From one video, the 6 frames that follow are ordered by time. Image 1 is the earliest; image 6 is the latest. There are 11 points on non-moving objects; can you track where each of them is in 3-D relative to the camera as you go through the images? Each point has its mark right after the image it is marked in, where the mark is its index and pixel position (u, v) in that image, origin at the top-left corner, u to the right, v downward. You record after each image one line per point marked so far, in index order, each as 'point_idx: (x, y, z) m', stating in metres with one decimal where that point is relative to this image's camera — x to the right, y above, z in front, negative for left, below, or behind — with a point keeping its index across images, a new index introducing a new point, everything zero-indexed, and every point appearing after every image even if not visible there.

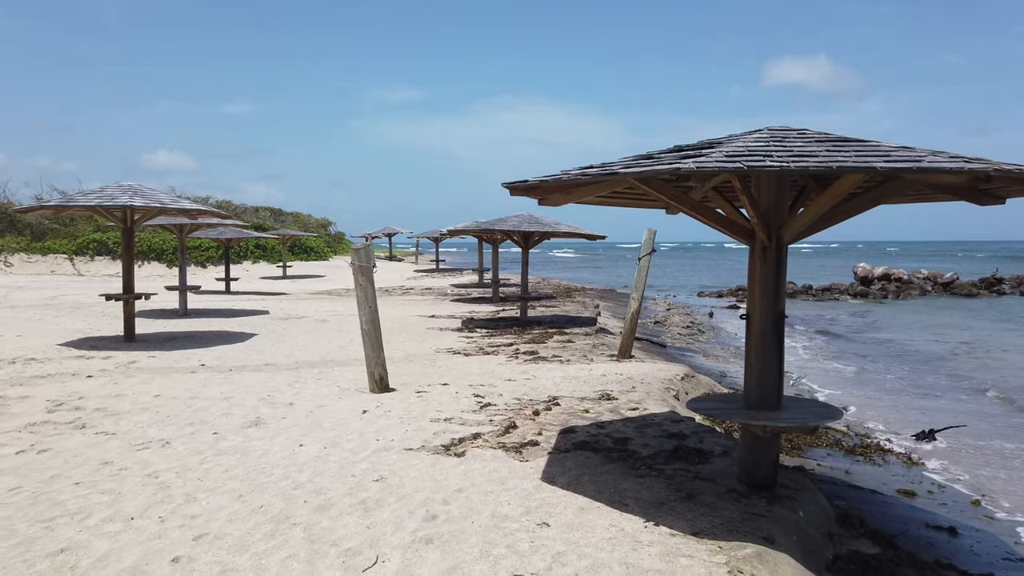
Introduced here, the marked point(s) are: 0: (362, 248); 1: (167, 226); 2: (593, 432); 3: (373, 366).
0: (-1.5, +0.4, +7.7) m
1: (-8.1, +1.4, +17.7) m
2: (+0.6, -1.1, +5.8) m
3: (-1.4, -0.8, +7.9) m
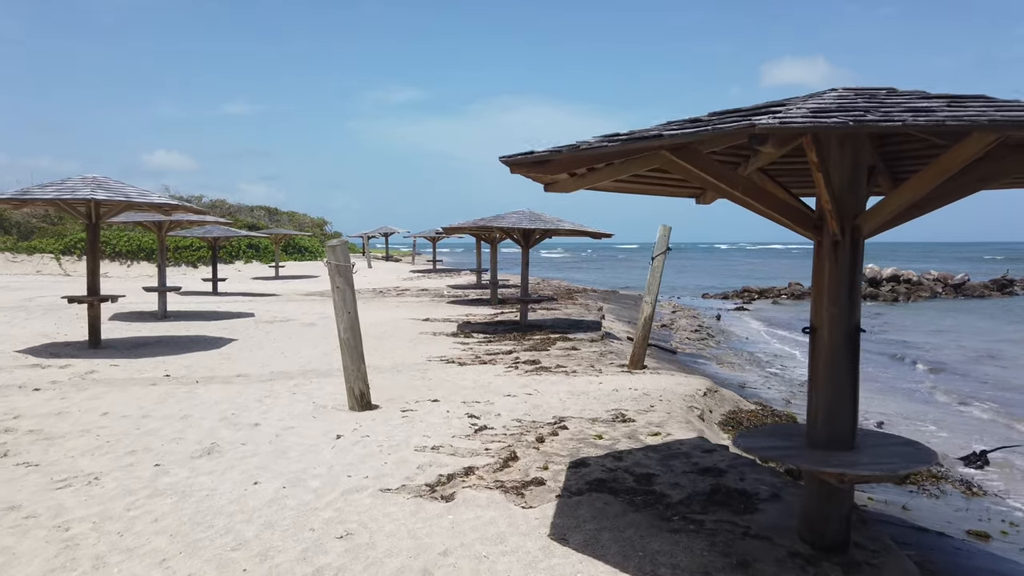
0: (-1.5, +0.4, +6.7) m
1: (-8.1, +1.4, +16.7) m
2: (+0.6, -1.1, +4.8) m
3: (-1.5, -0.9, +6.9) m
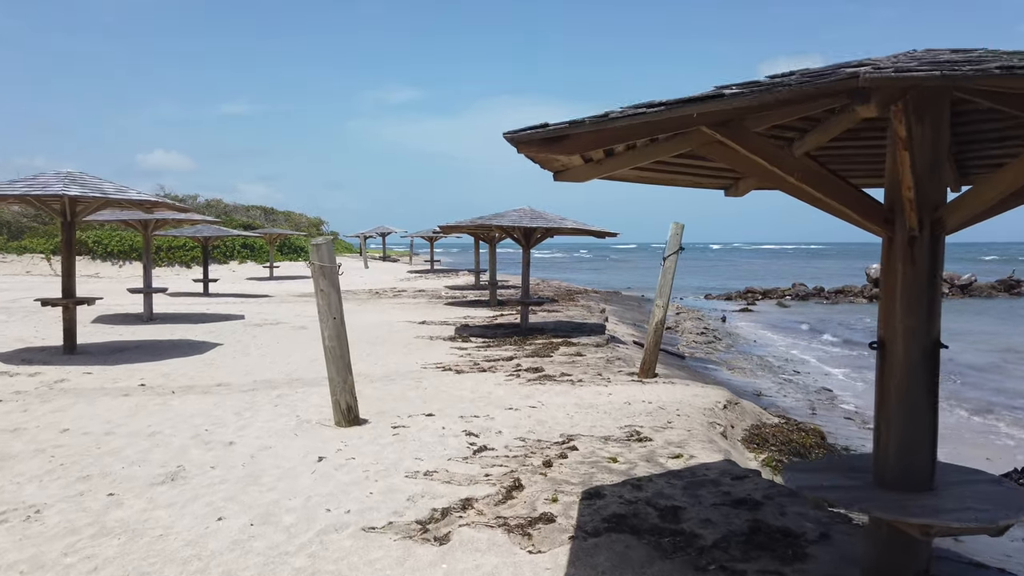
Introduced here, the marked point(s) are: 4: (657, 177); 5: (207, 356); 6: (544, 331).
0: (-1.5, +0.4, +6.0) m
1: (-8.1, +1.4, +16.1) m
2: (+0.6, -1.2, +4.2) m
3: (-1.4, -0.9, +6.2) m
4: (+0.8, +0.6, +4.2) m
5: (-4.2, -0.9, +10.4) m
6: (+0.6, -0.7, +13.2) m
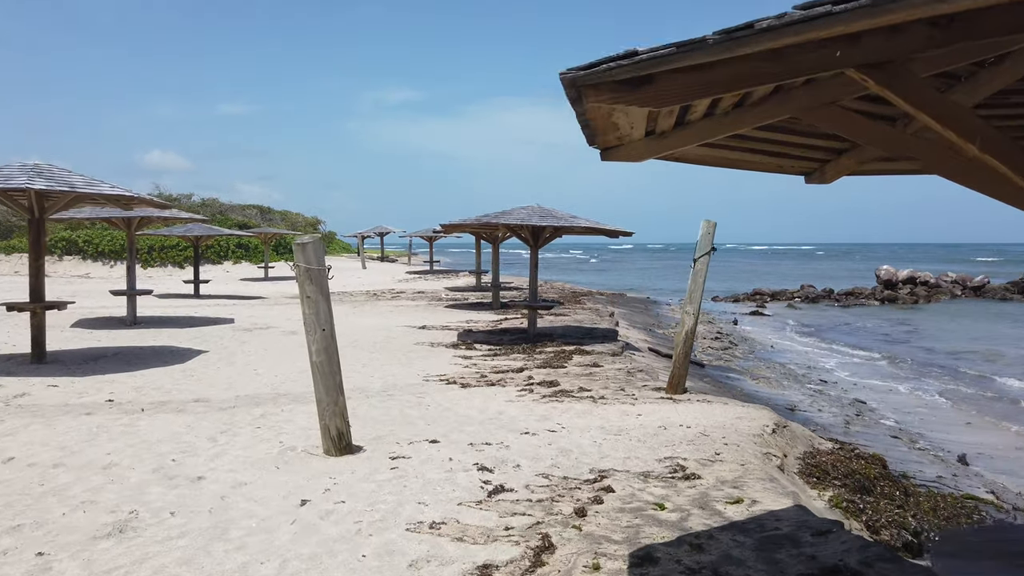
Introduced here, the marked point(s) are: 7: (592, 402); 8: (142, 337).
0: (-1.4, +0.3, +5.2) m
1: (-8.0, +1.3, +15.2) m
2: (+0.8, -1.2, +3.3) m
3: (-1.3, -0.9, +5.3) m
4: (+0.9, +0.6, +3.3) m
5: (-4.1, -1.0, +9.5) m
6: (+0.7, -0.8, +12.3) m
7: (+0.7, -1.0, +6.8) m
8: (-6.4, -0.8, +13.0) m
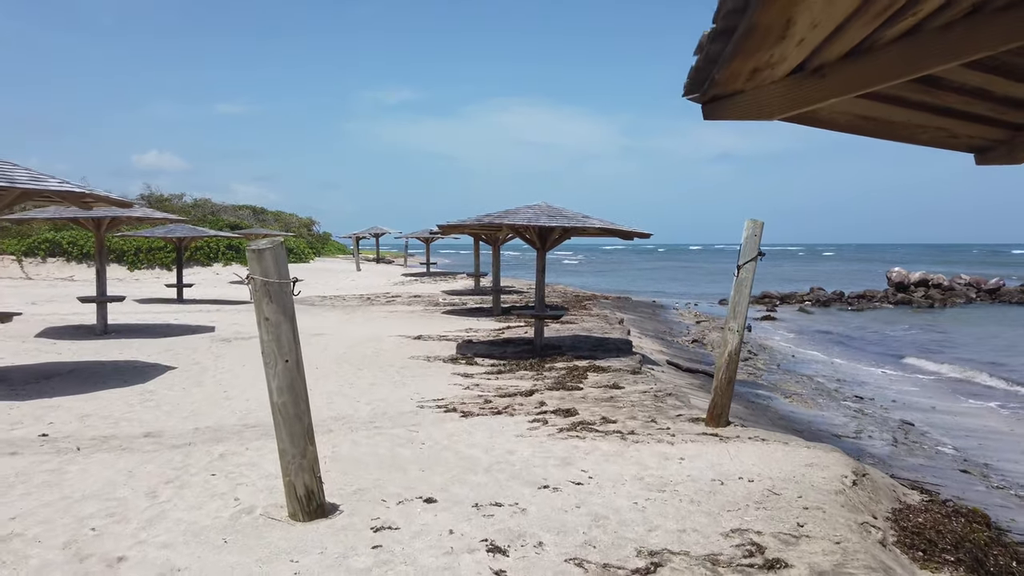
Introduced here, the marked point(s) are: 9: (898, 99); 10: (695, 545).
0: (-1.3, +0.2, +4.0) m
1: (-8.0, +1.2, +14.0) m
2: (+0.9, -1.3, +2.1) m
3: (-1.2, -1.0, +4.2) m
4: (+1.0, +0.5, +2.1) m
5: (-4.0, -1.1, +8.3) m
6: (+0.7, -0.9, +11.2) m
7: (+0.8, -1.1, +5.7) m
8: (-6.3, -0.9, +11.8) m
9: (+1.0, +0.5, +2.0) m
10: (+0.9, -1.2, +3.6) m
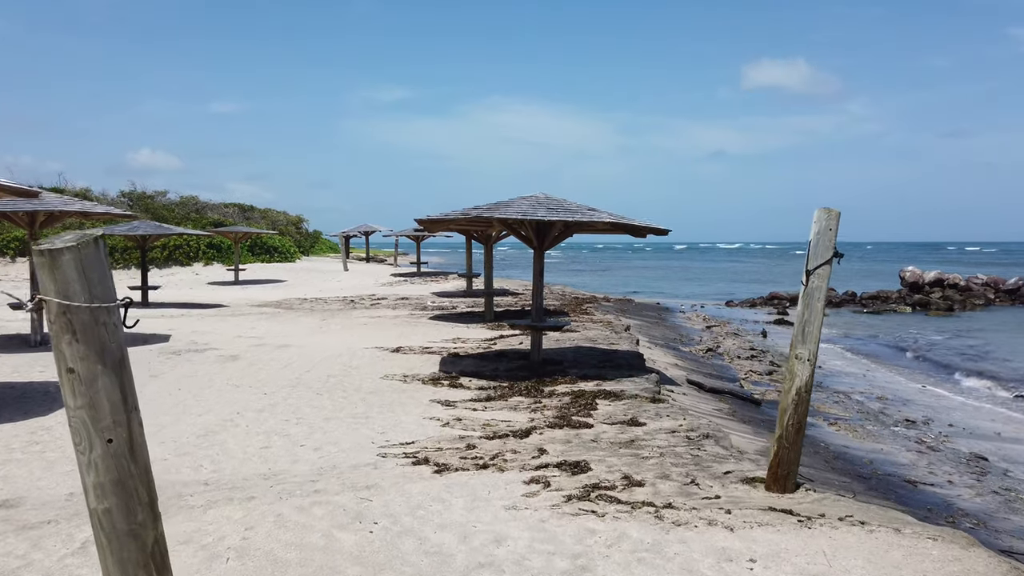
0: (-1.3, +0.1, +2.3) m
1: (-8.1, +1.2, +12.2) m
2: (+0.8, -1.4, +0.5) m
3: (-1.3, -1.1, +2.5) m
4: (+1.0, +0.4, +0.4) m
5: (-4.1, -1.2, +6.6) m
6: (+0.7, -1.0, +9.5) m
7: (+0.8, -1.2, +4.0) m
8: (-6.4, -1.0, +10.1) m
9: (+1.0, +0.4, +0.3) m
10: (+0.8, -1.3, +1.9) m
